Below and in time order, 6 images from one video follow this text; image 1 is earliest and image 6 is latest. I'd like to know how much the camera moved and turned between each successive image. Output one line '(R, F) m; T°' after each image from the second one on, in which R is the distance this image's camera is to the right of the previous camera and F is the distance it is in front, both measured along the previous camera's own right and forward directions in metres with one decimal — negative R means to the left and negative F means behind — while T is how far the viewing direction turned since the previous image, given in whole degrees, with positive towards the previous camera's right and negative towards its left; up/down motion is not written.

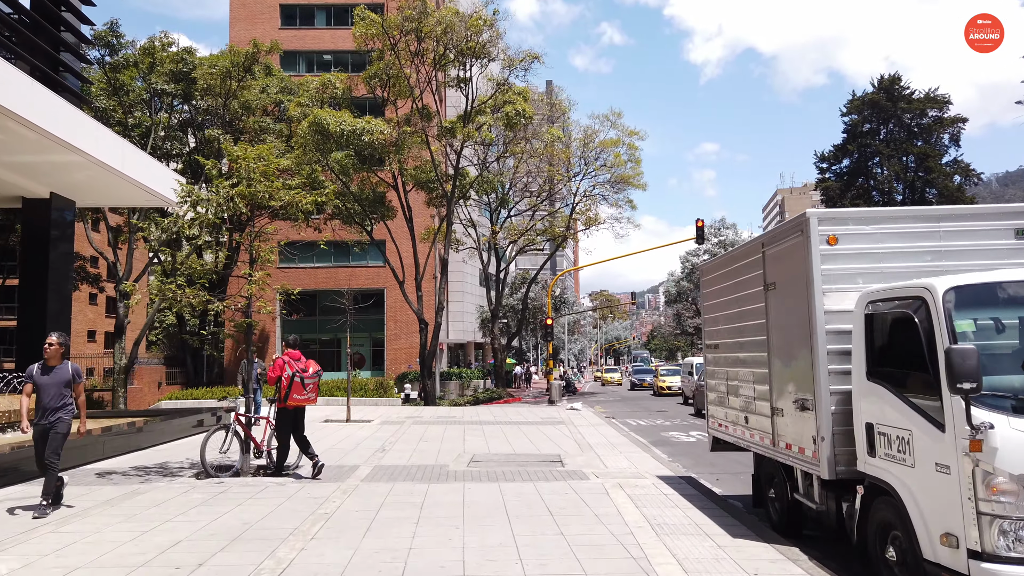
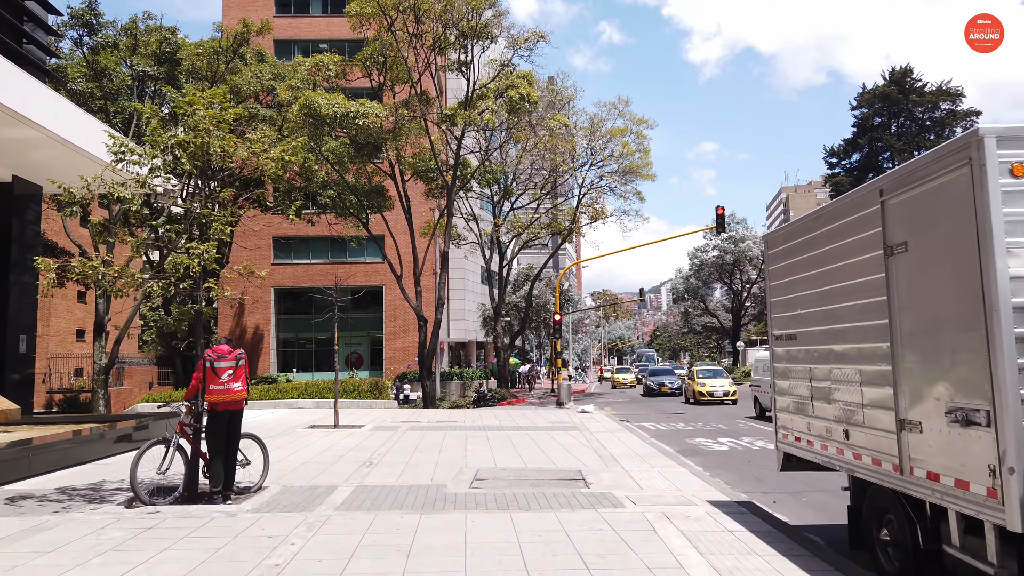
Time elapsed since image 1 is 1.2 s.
(-0.1, +1.5) m; 0°
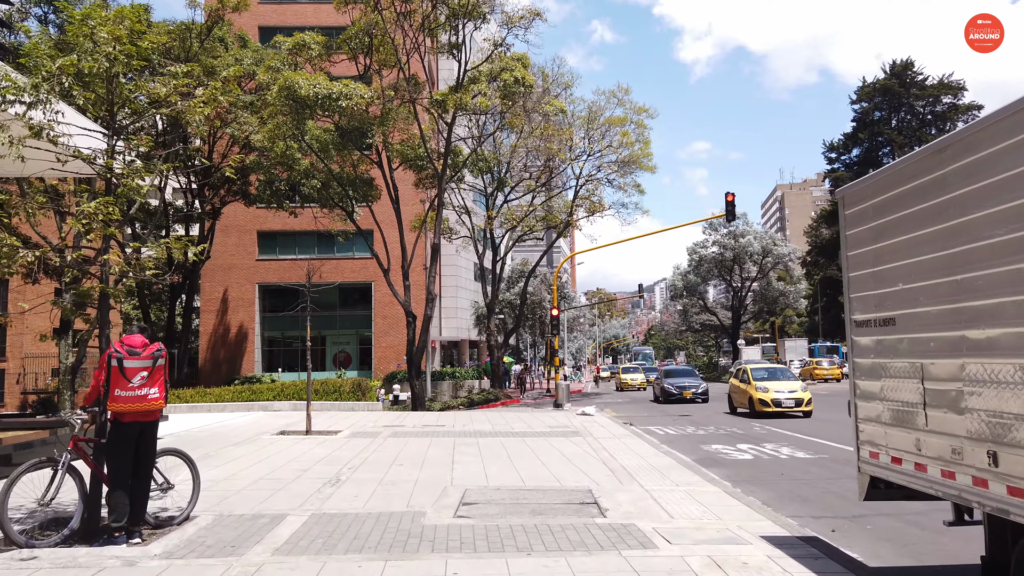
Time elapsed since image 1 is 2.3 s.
(0.0, +1.4) m; 0°
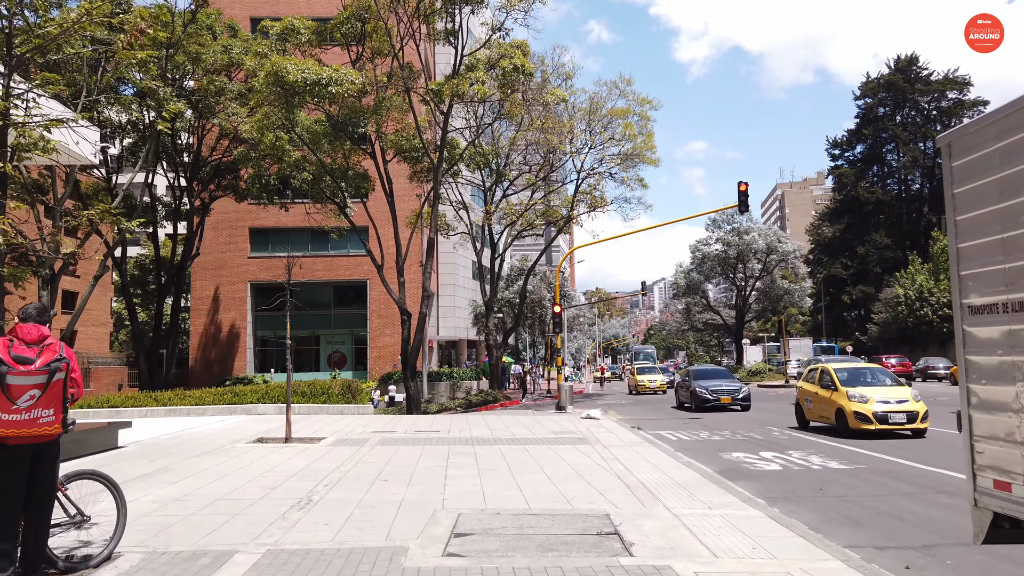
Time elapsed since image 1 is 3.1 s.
(0.0, +1.0) m; 0°
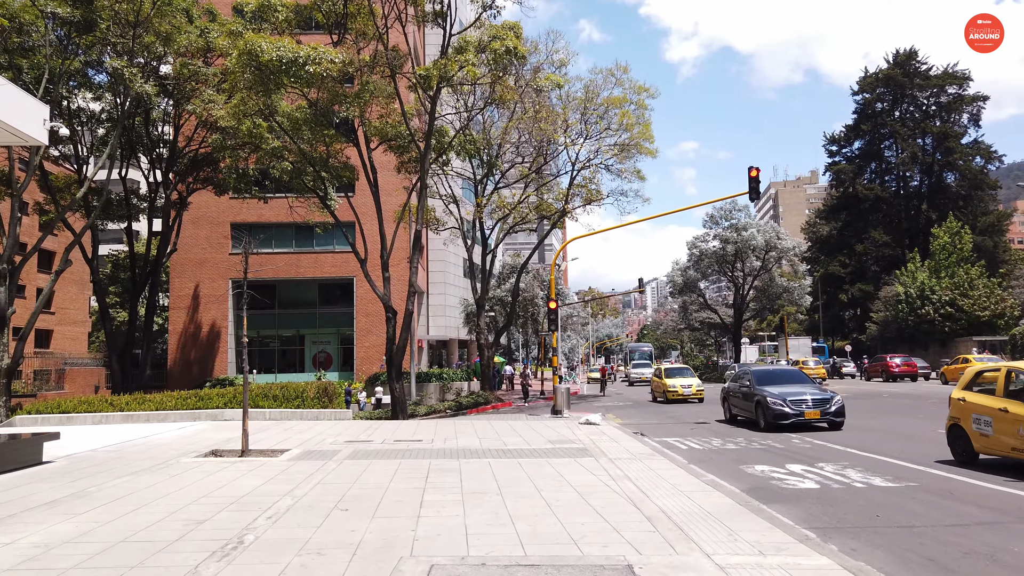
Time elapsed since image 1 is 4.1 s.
(0.0, +1.3) m; +1°
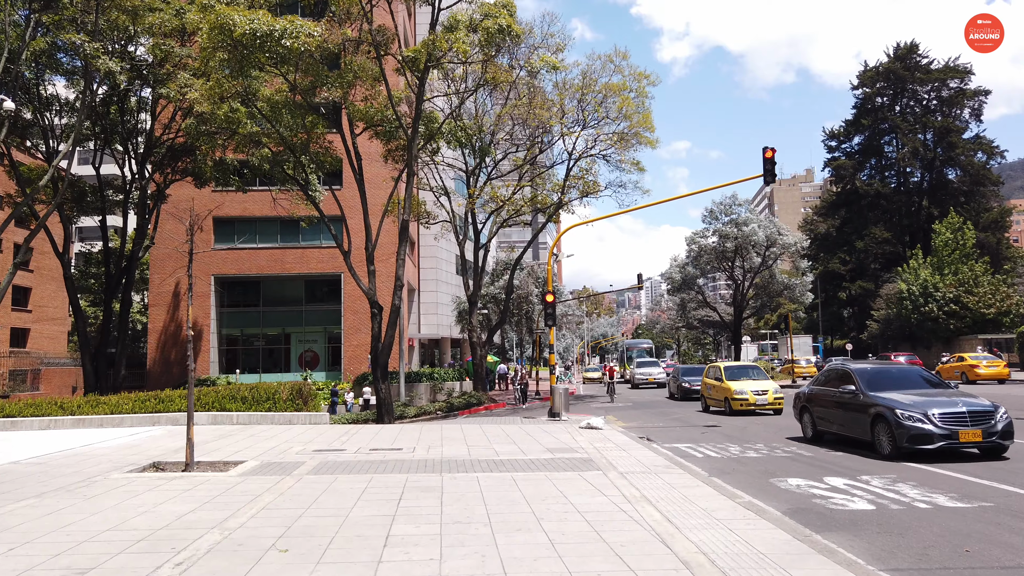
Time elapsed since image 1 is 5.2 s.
(0.0, +1.3) m; 0°
